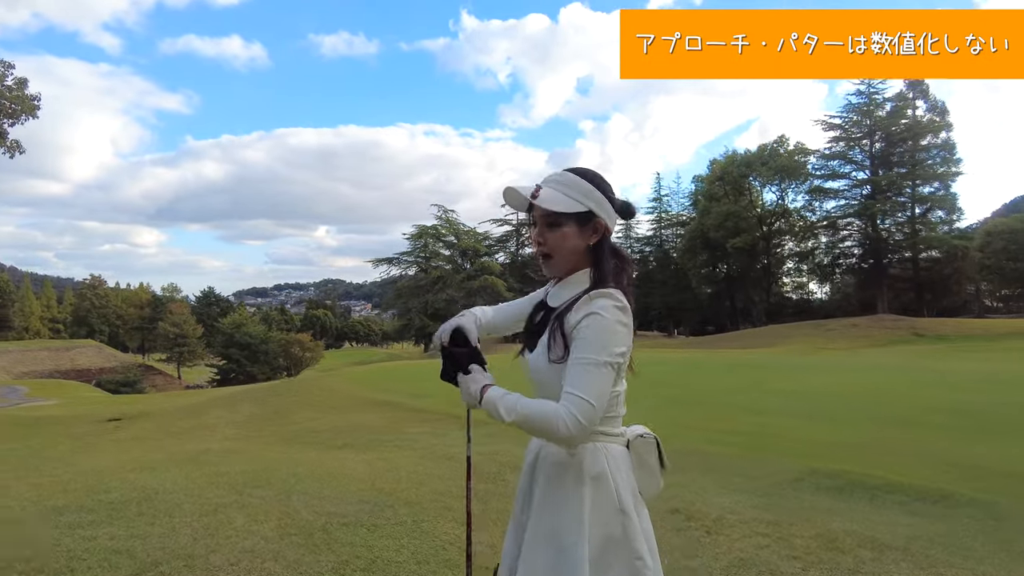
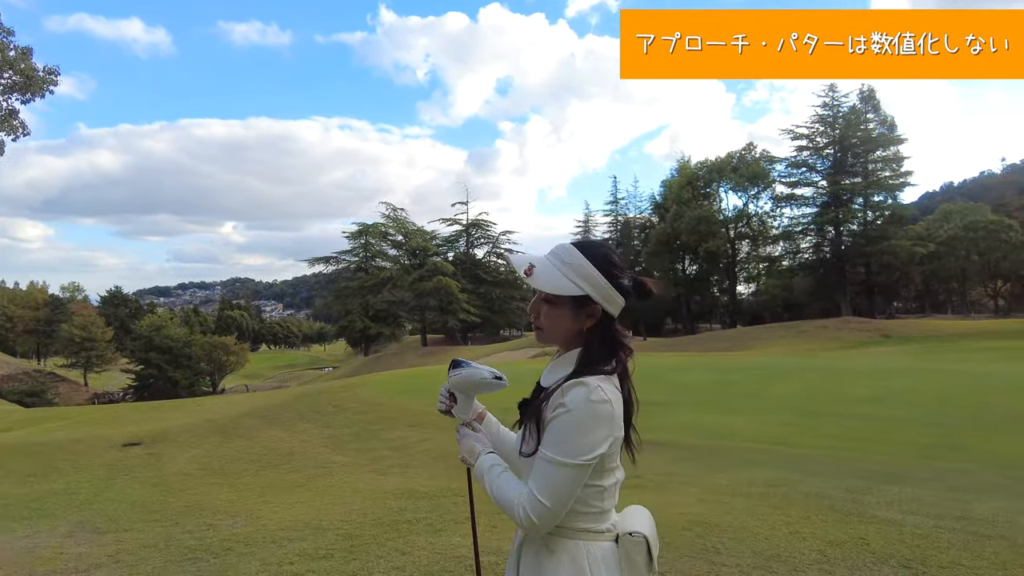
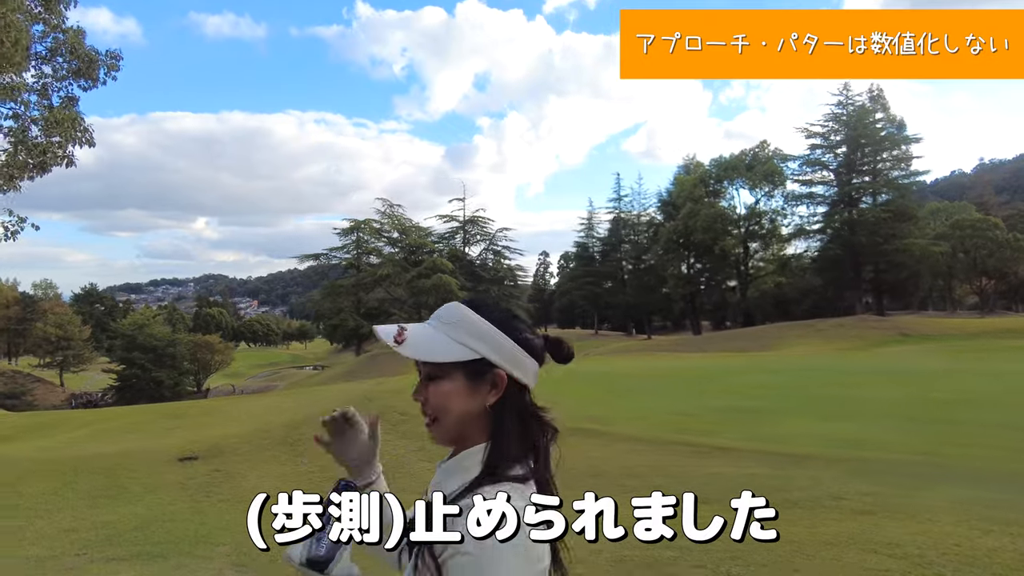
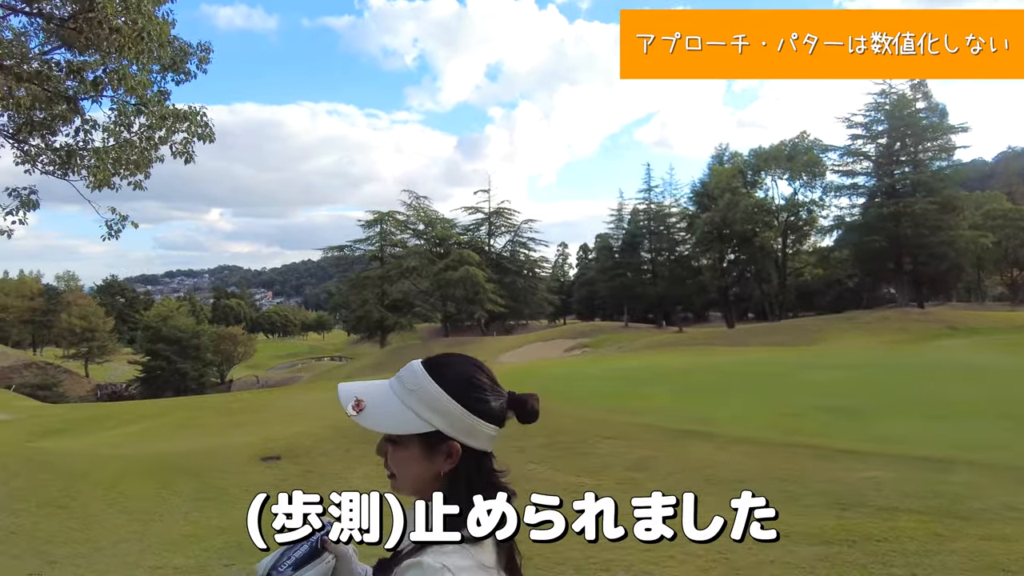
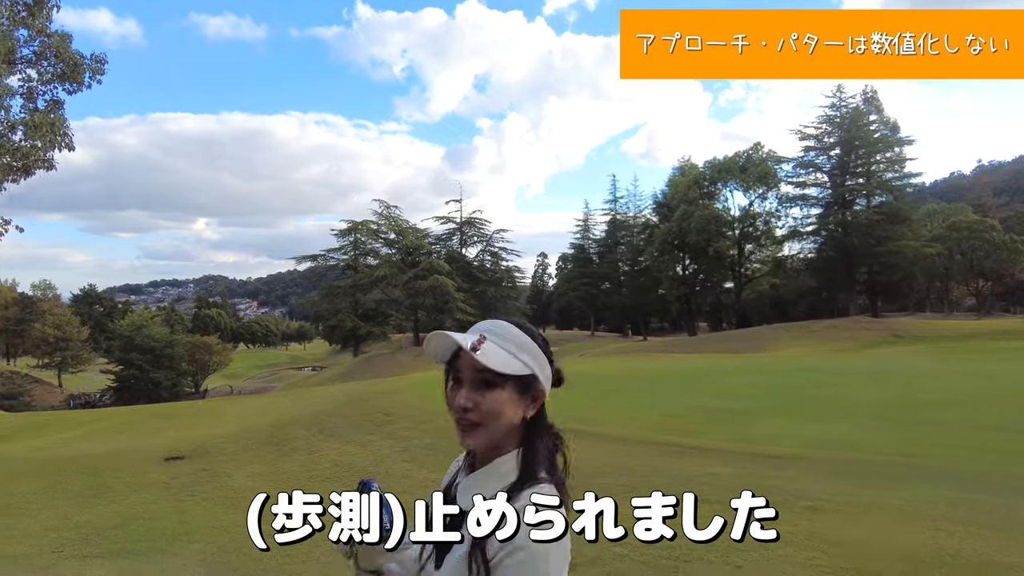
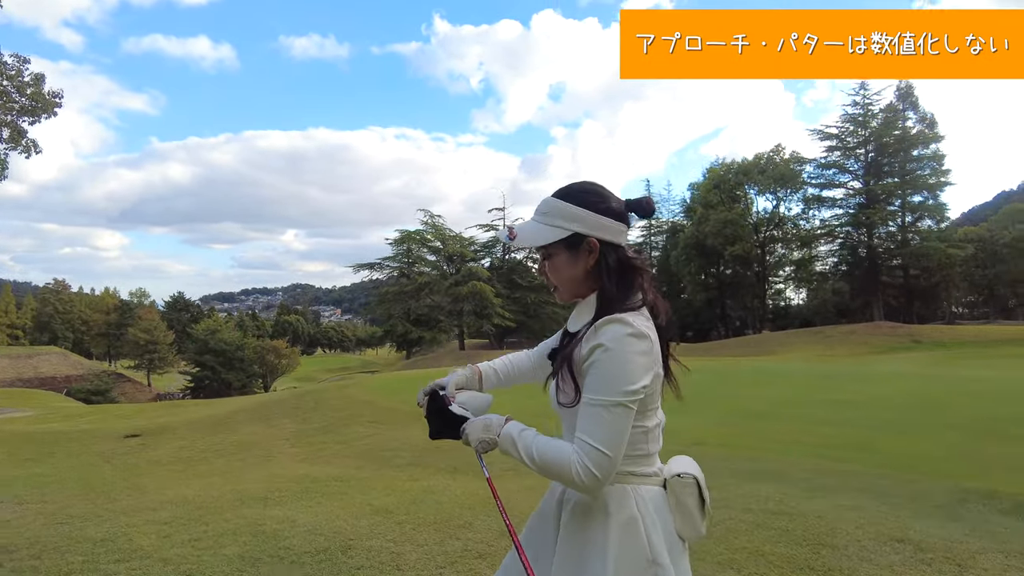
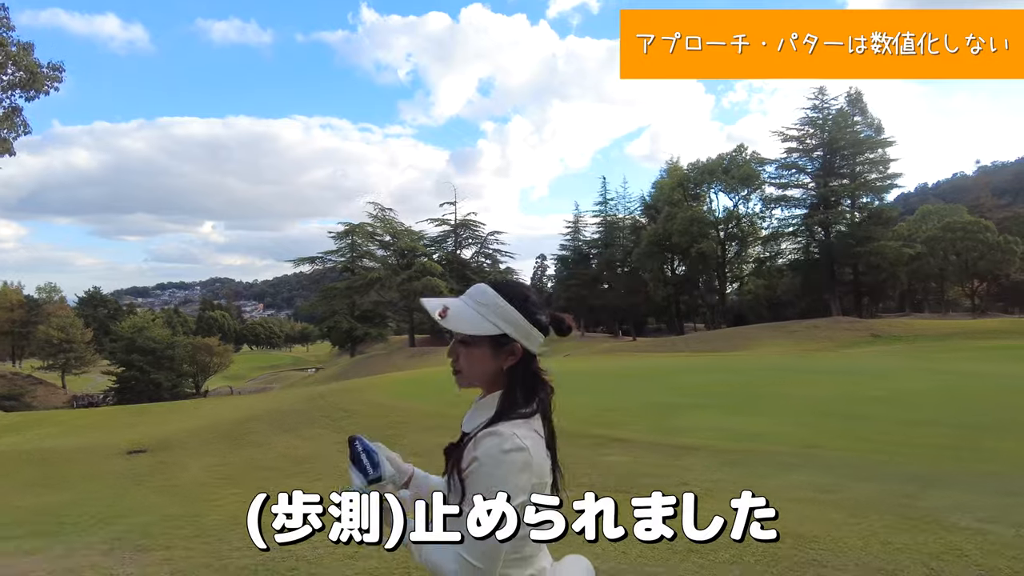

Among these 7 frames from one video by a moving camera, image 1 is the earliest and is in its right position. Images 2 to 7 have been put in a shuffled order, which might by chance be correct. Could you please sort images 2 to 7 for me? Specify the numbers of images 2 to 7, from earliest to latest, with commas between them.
6, 2, 7, 5, 3, 4
